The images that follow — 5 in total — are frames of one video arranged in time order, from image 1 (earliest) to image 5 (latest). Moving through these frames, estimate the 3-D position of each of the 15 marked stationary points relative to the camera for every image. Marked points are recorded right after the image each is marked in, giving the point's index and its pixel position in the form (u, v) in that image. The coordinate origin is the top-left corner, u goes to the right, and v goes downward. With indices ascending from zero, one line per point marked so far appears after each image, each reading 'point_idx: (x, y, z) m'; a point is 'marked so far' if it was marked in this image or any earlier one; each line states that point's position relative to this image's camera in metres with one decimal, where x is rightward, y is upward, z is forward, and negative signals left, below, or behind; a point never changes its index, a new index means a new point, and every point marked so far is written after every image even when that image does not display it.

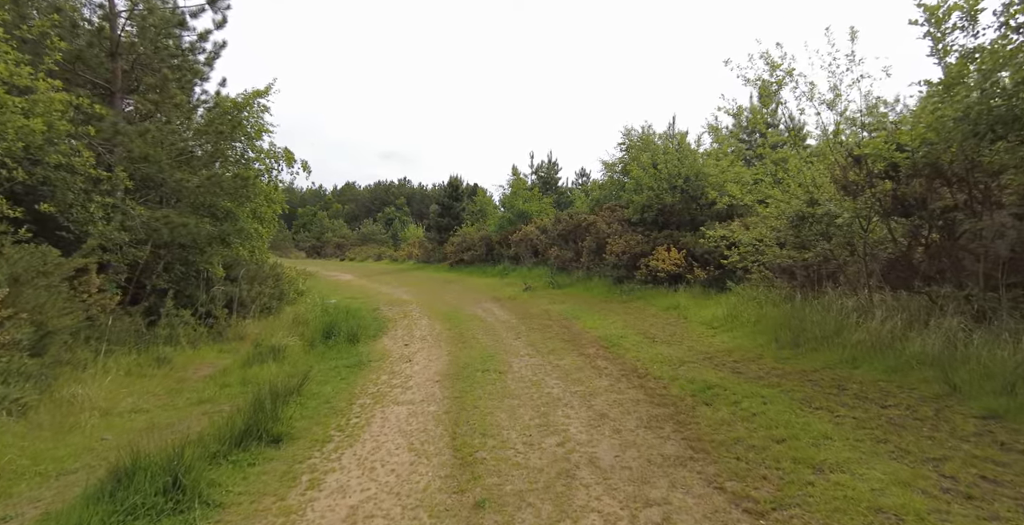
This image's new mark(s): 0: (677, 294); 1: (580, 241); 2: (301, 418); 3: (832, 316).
0: (+3.6, -0.8, +10.4) m
1: (+2.6, +0.8, +17.7) m
2: (-2.1, -1.6, +4.8) m
3: (+3.9, -0.7, +5.8) m
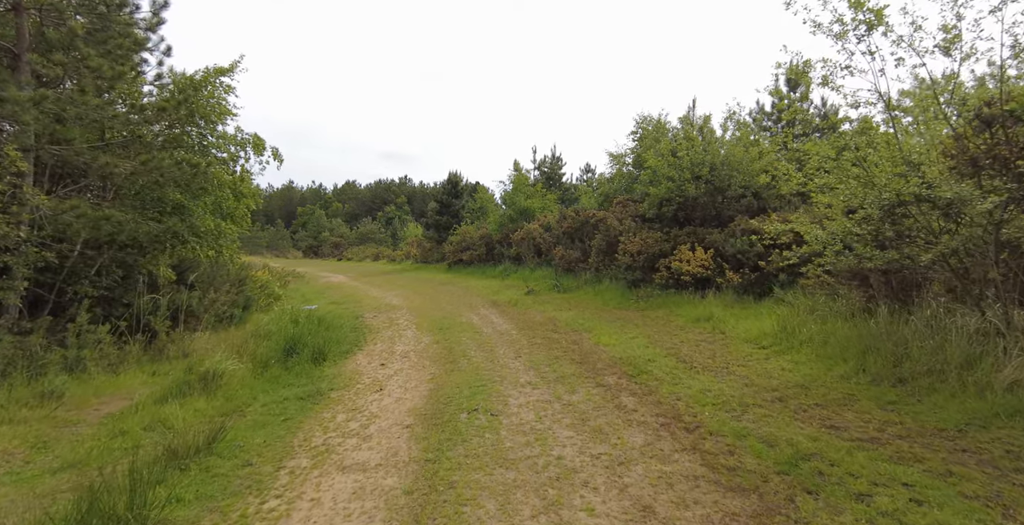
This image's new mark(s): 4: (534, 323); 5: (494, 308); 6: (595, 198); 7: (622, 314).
0: (+3.6, -0.8, +8.8) m
1: (+2.6, +0.8, +16.1) m
2: (-2.2, -1.6, +3.2) m
3: (+3.8, -0.7, +4.2) m
4: (+0.5, -1.3, +10.6) m
5: (-0.5, -1.3, +13.4) m
6: (+3.2, +2.5, +18.5) m
7: (+2.2, -1.1, +9.7) m
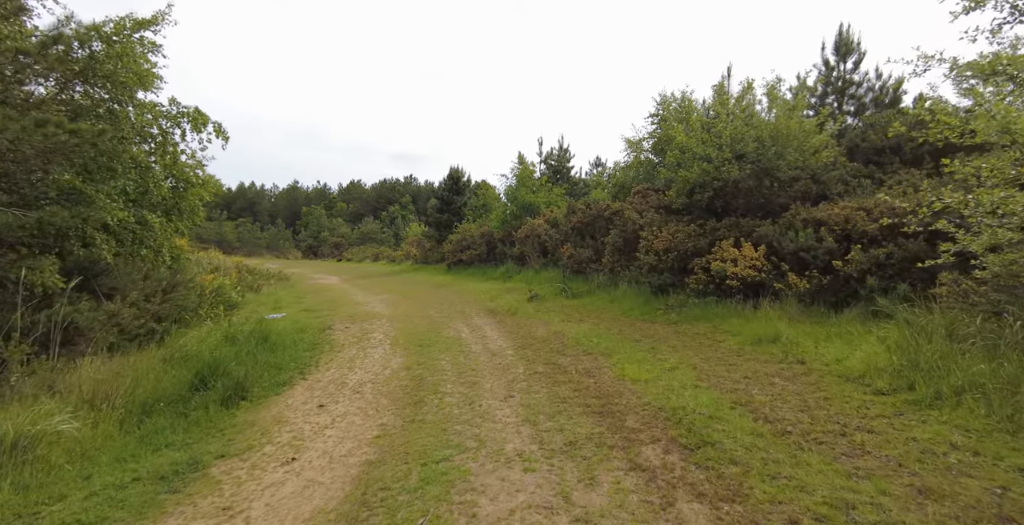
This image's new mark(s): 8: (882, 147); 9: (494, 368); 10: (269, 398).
0: (+3.5, -0.8, +6.6) m
1: (+2.6, +0.8, +13.9) m
2: (-2.4, -1.6, +1.1) m
3: (+3.7, -0.7, +2.0) m
4: (+0.4, -1.3, +8.4) m
5: (-0.5, -1.3, +11.3) m
6: (+3.3, +2.5, +16.3) m
7: (+2.2, -1.1, +7.5) m
8: (+7.3, +2.3, +9.3) m
9: (-0.2, -1.5, +6.6) m
10: (-2.9, -1.6, +5.7) m
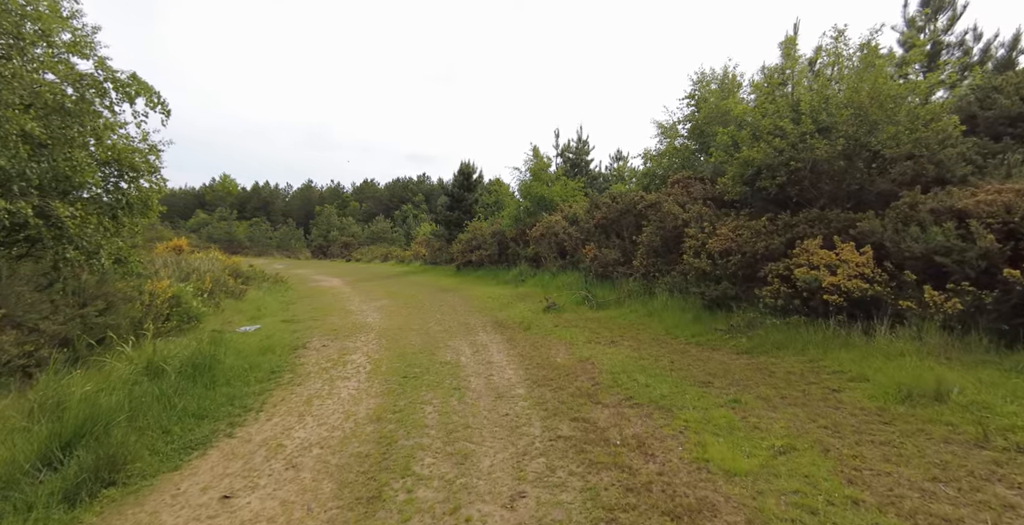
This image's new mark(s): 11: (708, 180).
0: (+3.6, -0.9, +4.4) m
1: (+2.9, +0.7, +11.7) m
2: (-2.4, -1.7, -0.9) m
3: (+3.6, -0.8, -0.2) m
4: (+0.6, -1.4, +6.4) m
5: (-0.3, -1.4, +9.2) m
6: (+3.7, +2.4, +14.1) m
7: (+2.3, -1.2, +5.4) m
8: (+7.5, +2.2, +7.1) m
9: (-0.1, -1.6, +4.6) m
10: (-2.8, -1.7, +3.7) m
11: (+4.1, +1.8, +10.0) m
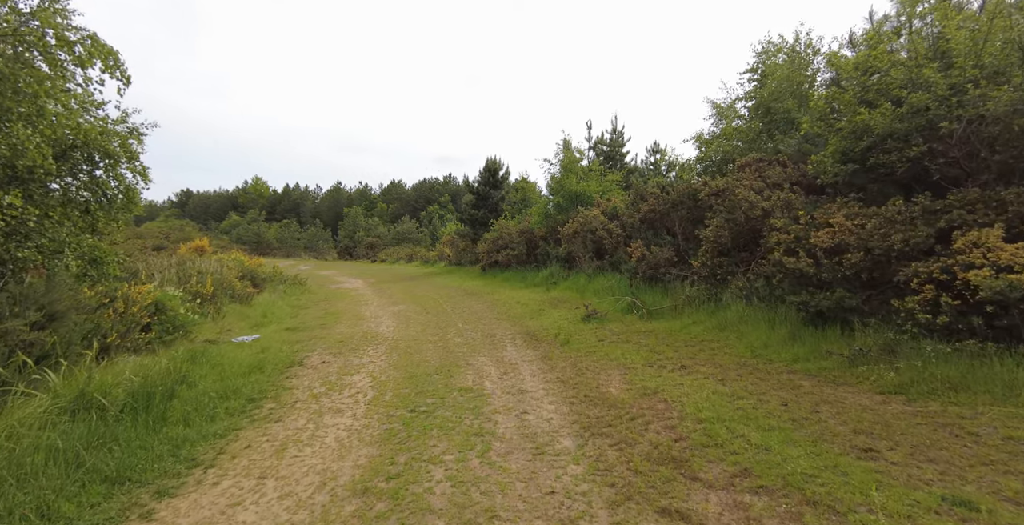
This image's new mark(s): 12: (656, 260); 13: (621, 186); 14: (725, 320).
0: (+3.9, -0.9, +2.6) m
1: (+3.7, +0.7, +9.9) m
2: (-2.4, -1.7, -2.4) m
3: (+3.7, -0.8, -2.1) m
4: (+1.0, -1.4, +4.7) m
5: (+0.3, -1.4, +7.6) m
6: (+4.5, +2.4, +12.3) m
7: (+2.7, -1.2, +3.6) m
8: (+7.9, +2.2, +5.0) m
9: (+0.2, -1.6, +2.9) m
10: (-2.5, -1.7, +2.2) m
11: (+4.7, +1.8, +8.1) m
12: (+3.0, 0.0, +9.8) m
13: (+4.3, +3.1, +19.0) m
14: (+3.1, -0.8, +7.0) m
